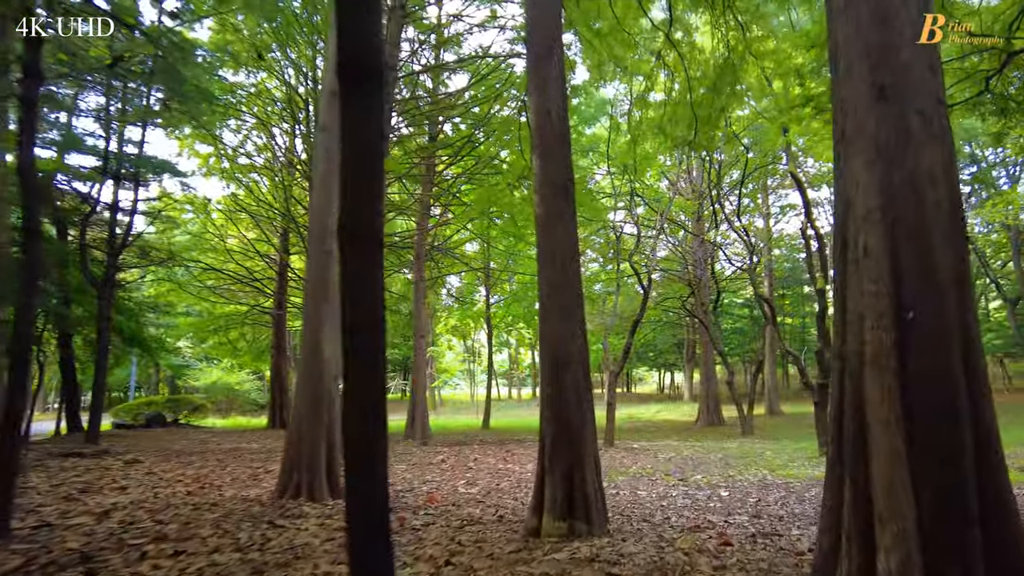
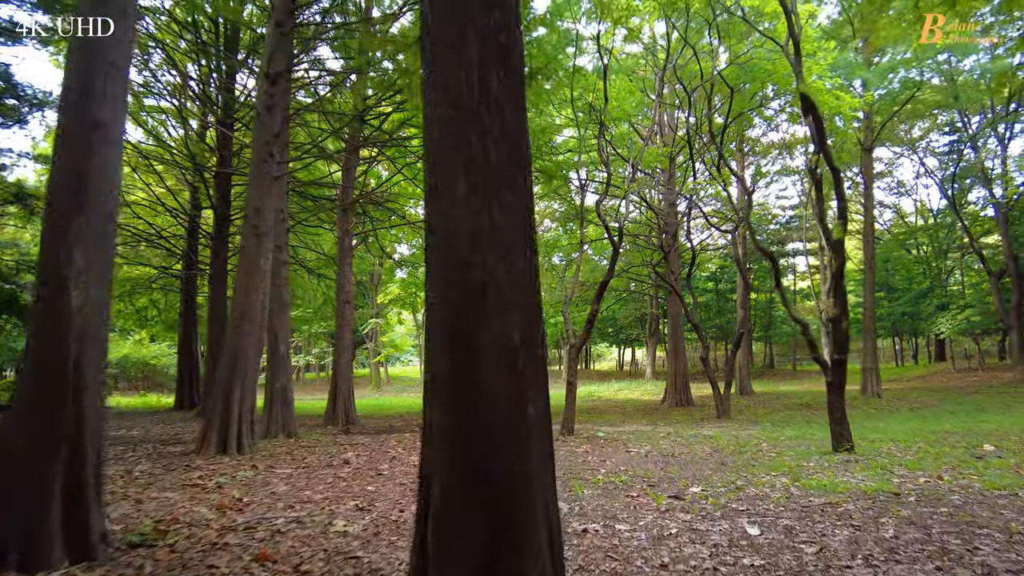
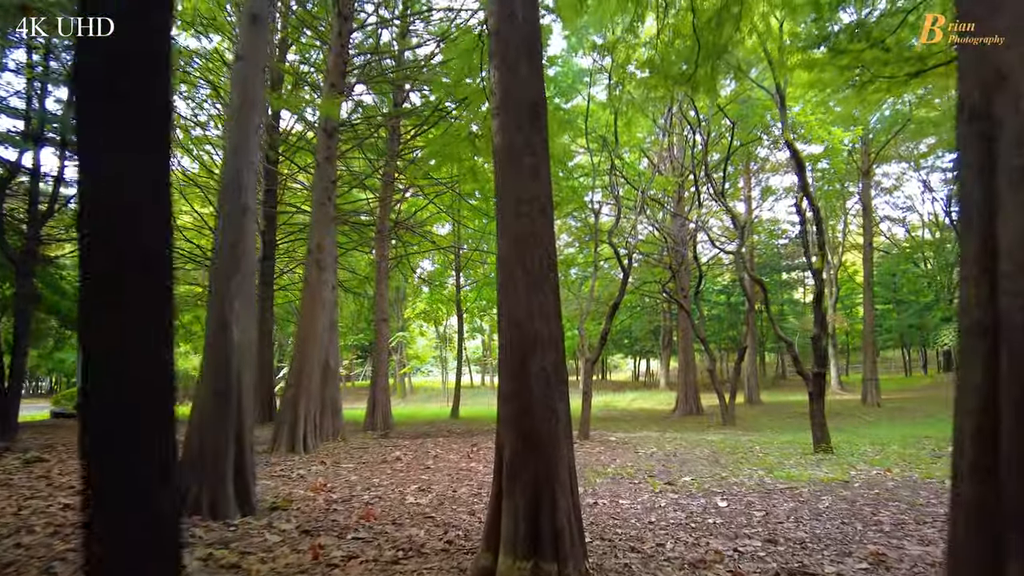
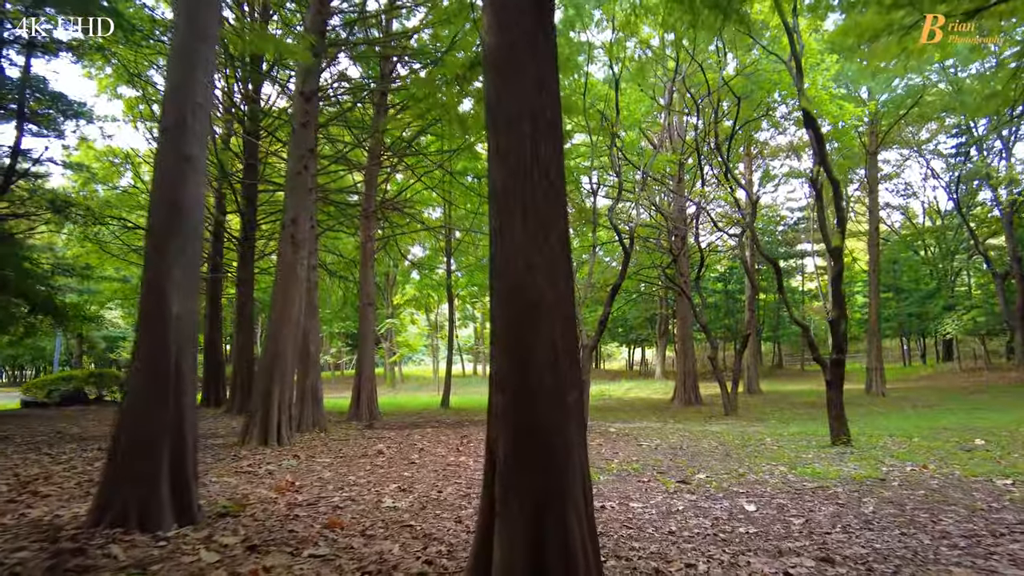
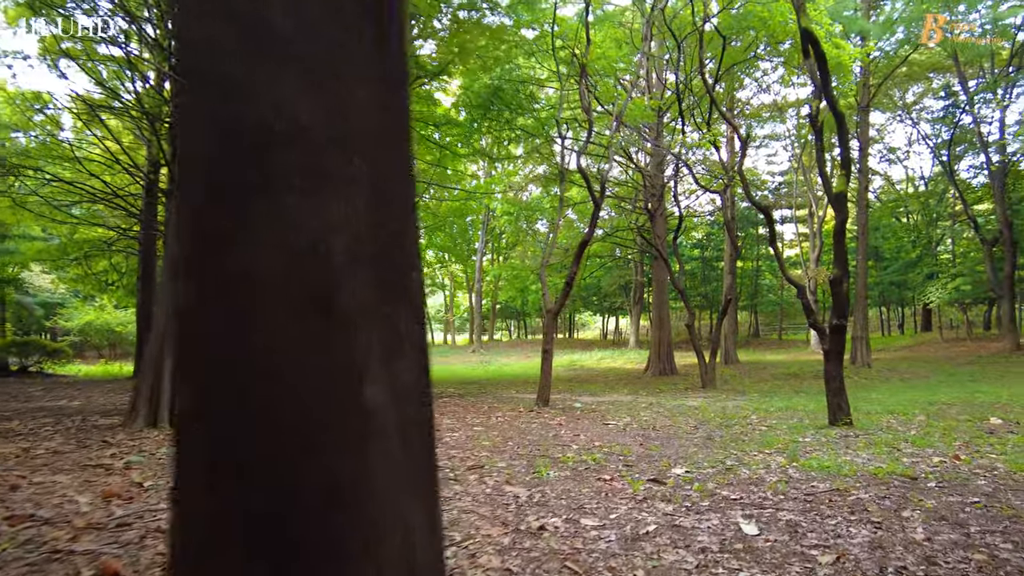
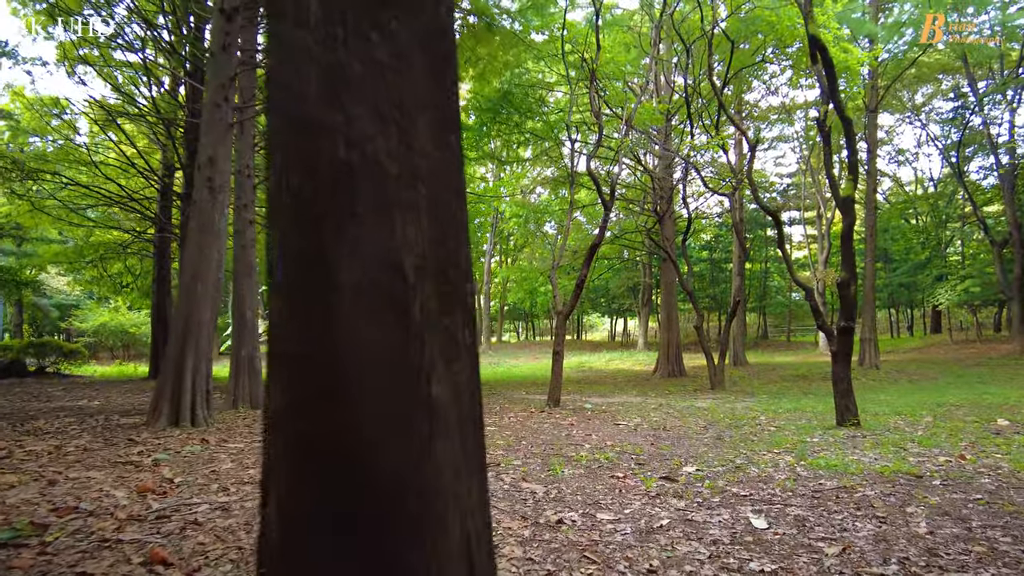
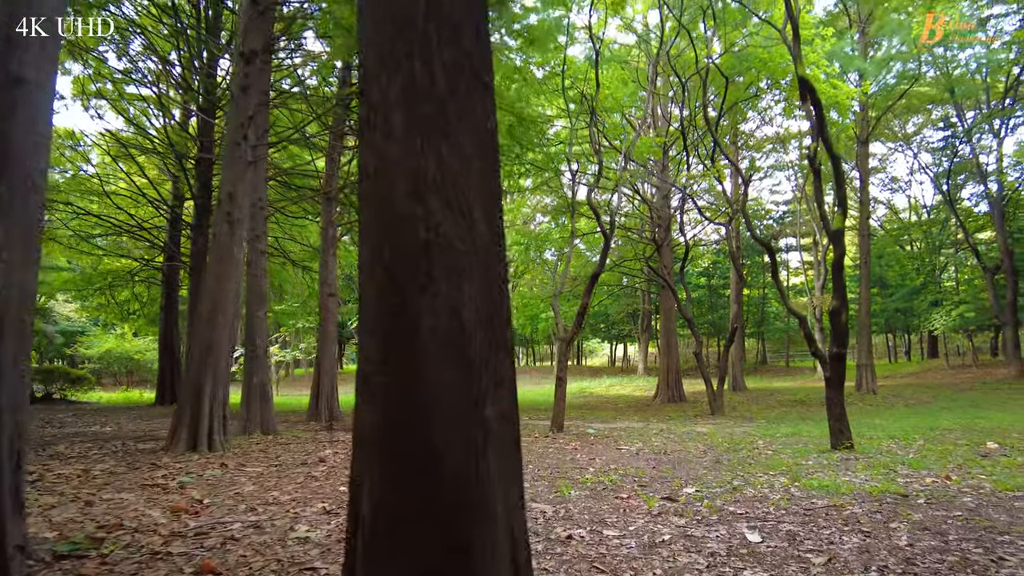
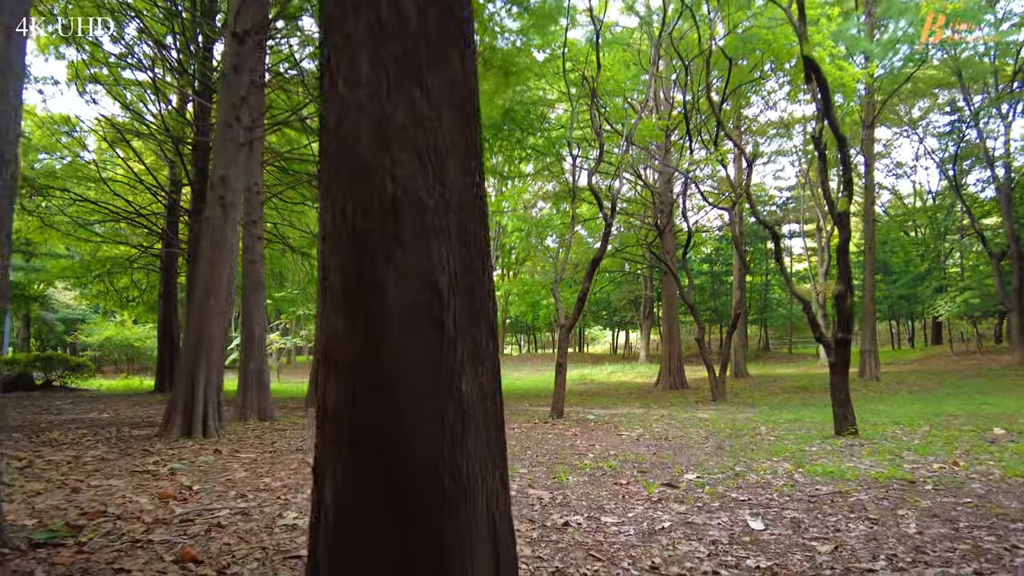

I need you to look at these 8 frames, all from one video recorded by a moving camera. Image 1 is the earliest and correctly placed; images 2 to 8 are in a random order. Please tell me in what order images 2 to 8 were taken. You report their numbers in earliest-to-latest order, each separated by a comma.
3, 4, 2, 7, 8, 6, 5
